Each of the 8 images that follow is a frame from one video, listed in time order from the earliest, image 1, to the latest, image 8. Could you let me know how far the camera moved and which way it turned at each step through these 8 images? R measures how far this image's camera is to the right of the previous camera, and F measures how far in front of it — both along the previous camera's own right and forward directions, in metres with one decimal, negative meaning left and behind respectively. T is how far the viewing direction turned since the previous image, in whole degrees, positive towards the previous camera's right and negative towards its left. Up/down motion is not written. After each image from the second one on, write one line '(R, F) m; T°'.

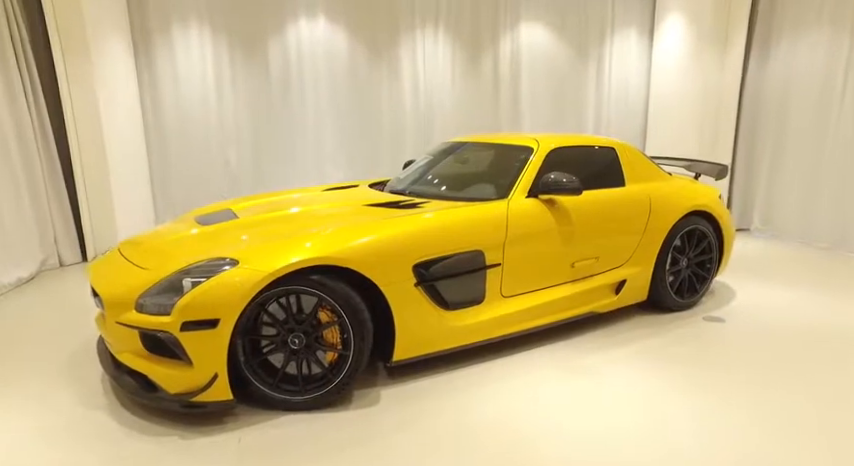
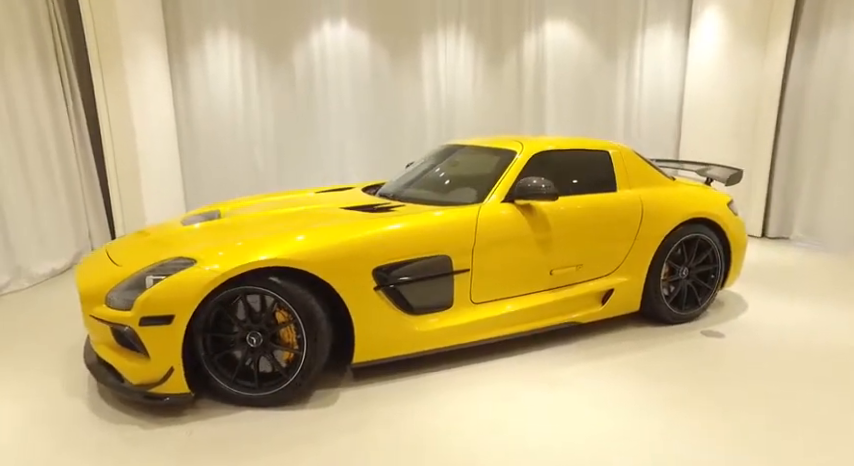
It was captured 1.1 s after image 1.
(+0.4, 0.0) m; -6°
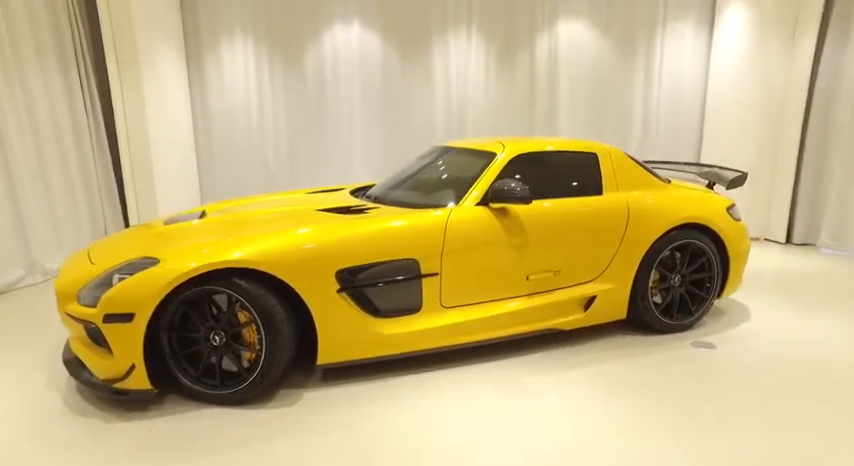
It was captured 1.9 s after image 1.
(+0.3, 0.0) m; -4°
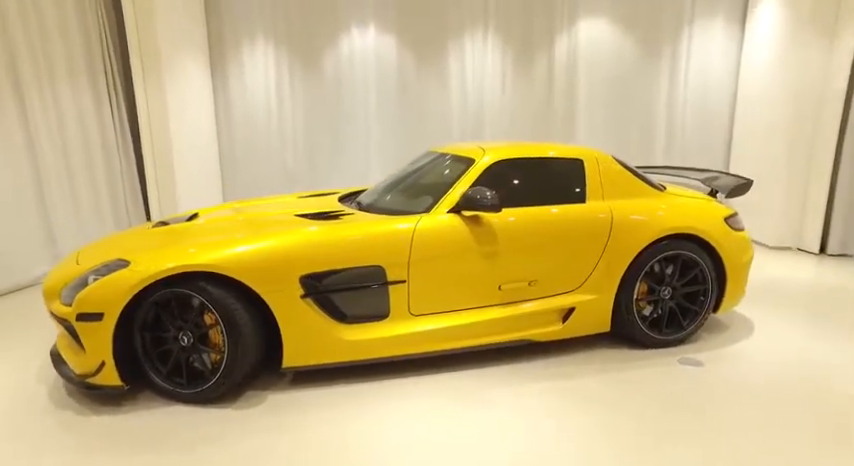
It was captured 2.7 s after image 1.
(+0.3, 0.0) m; -5°
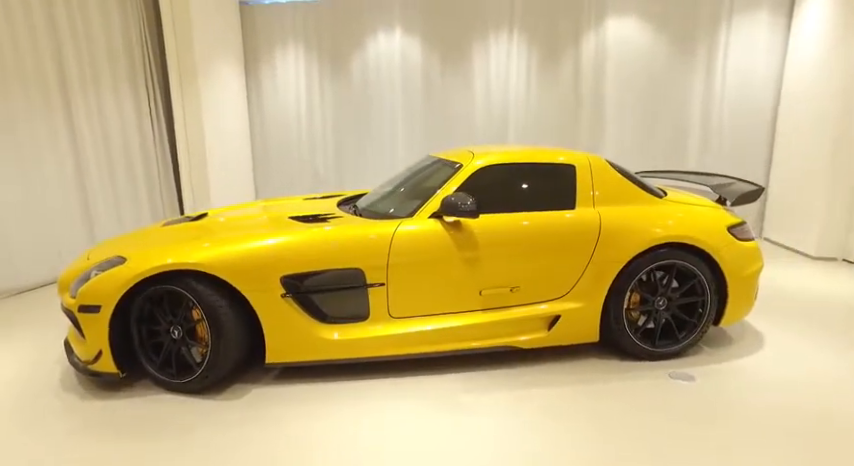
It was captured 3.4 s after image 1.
(+0.3, 0.0) m; -6°
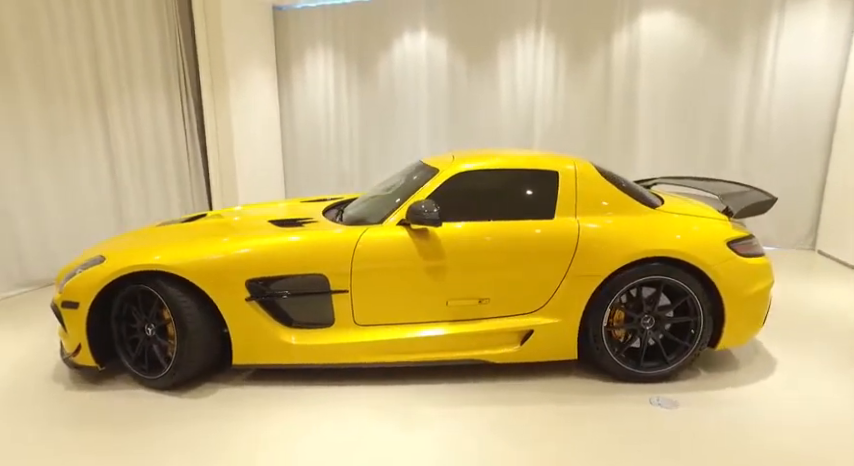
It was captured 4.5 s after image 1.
(+0.4, +0.1) m; -7°
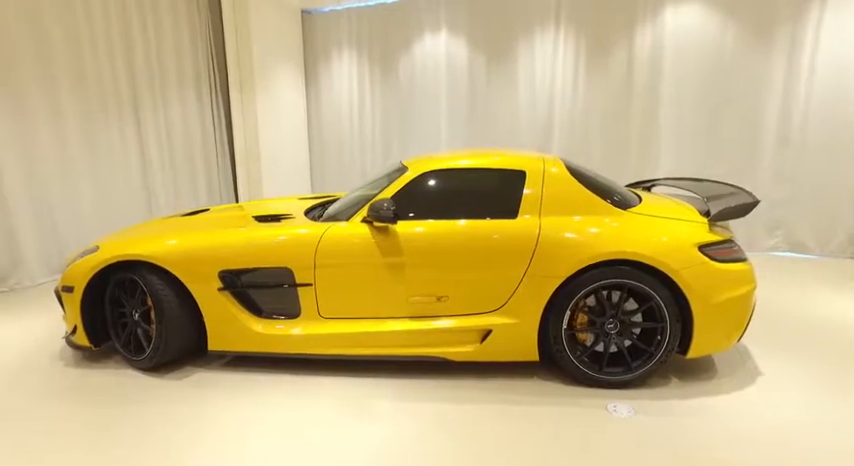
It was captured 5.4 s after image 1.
(+0.4, 0.0) m; -6°
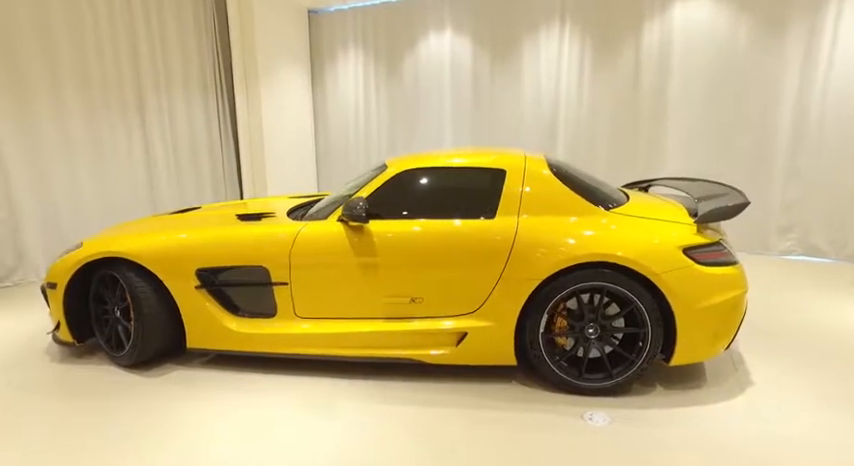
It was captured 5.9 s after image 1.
(+0.2, +0.1) m; -3°
